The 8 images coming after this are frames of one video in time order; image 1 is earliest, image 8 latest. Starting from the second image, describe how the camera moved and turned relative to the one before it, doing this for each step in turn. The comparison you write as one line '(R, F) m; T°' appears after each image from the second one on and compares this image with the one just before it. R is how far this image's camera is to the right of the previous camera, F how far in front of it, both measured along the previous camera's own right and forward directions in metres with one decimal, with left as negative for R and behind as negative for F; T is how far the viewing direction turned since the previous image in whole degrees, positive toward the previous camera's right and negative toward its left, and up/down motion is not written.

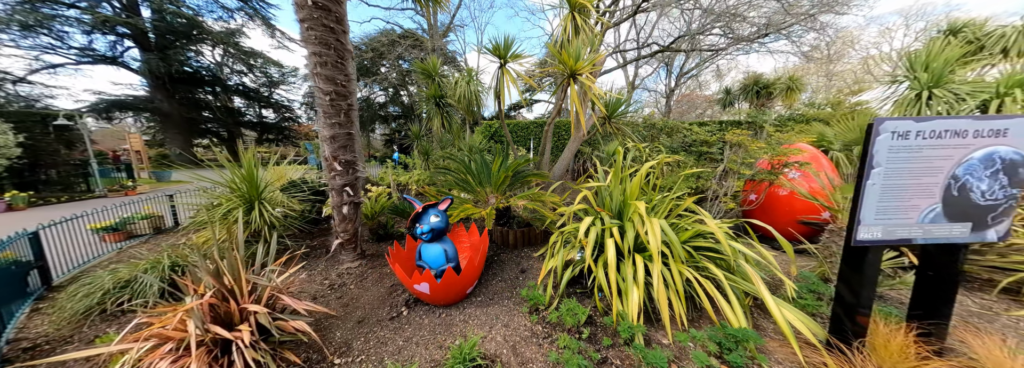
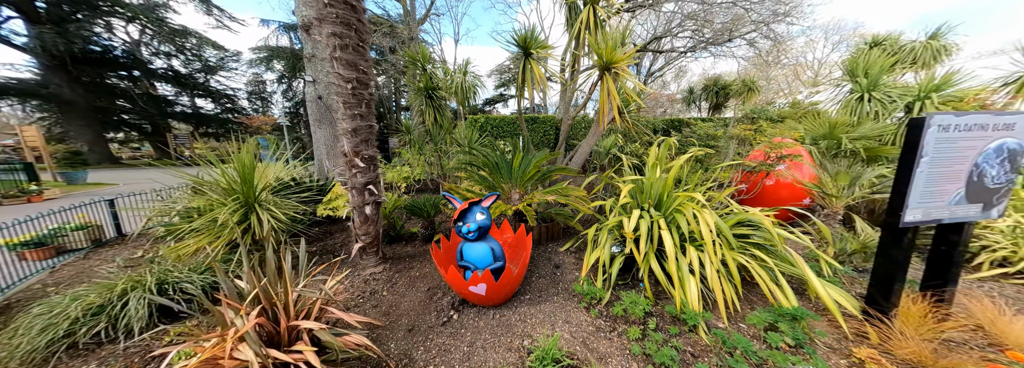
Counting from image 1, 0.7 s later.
(-0.5, +0.1) m; +7°
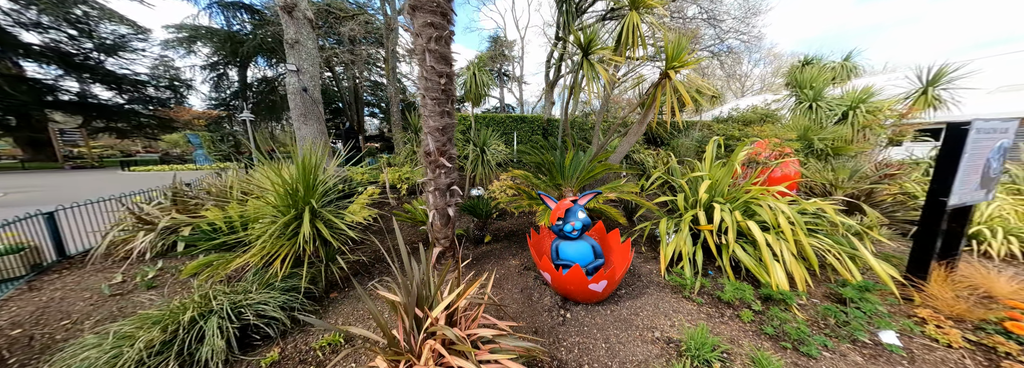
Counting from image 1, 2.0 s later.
(-0.8, +0.1) m; +8°
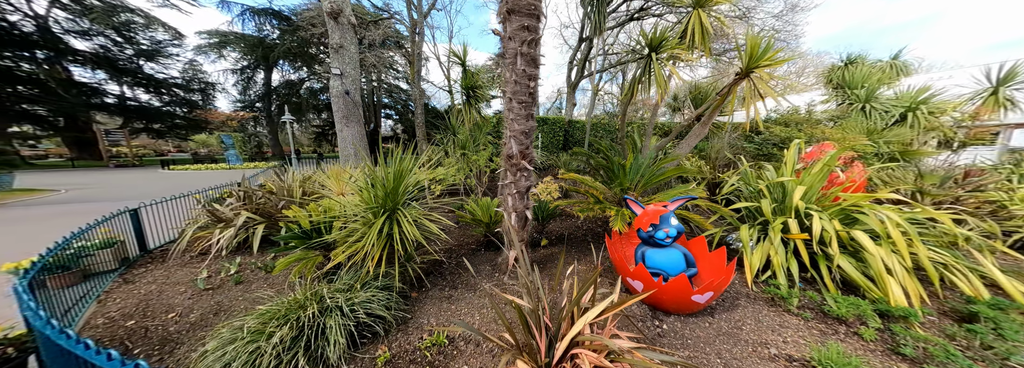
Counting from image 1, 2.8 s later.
(-0.5, 0.0) m; -2°
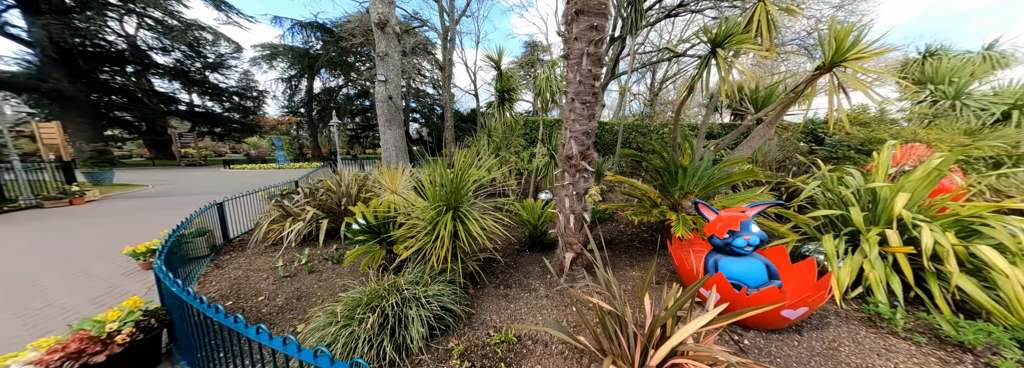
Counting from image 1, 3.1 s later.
(-0.2, 0.0) m; -5°
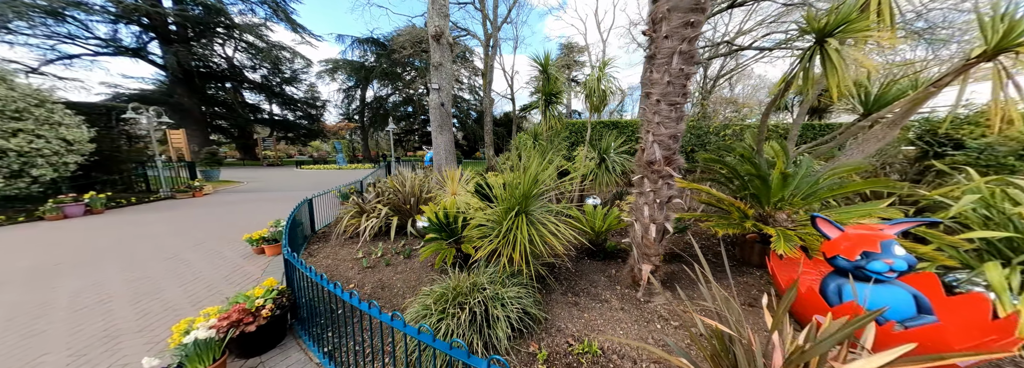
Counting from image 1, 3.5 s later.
(-0.3, 0.0) m; -8°
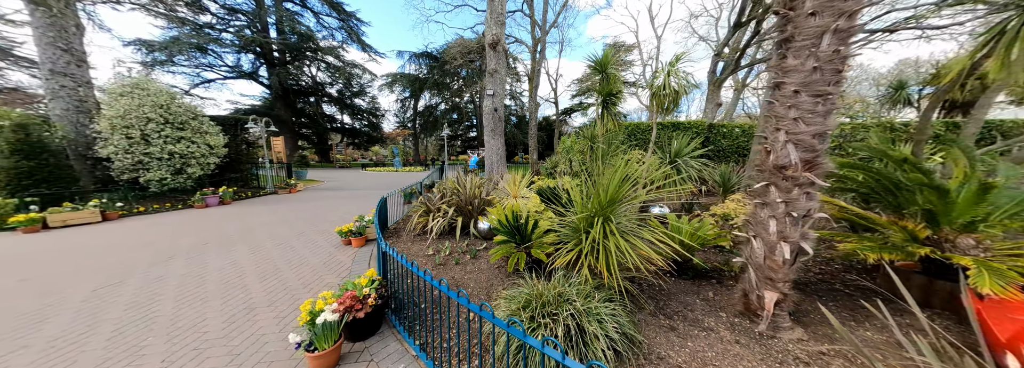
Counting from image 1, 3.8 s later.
(-0.3, +0.1) m; -10°
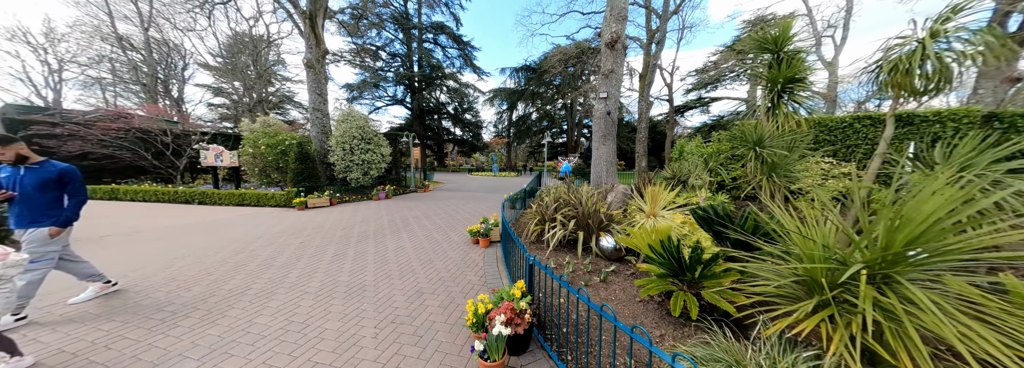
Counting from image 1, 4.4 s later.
(-0.4, +0.1) m; -22°
